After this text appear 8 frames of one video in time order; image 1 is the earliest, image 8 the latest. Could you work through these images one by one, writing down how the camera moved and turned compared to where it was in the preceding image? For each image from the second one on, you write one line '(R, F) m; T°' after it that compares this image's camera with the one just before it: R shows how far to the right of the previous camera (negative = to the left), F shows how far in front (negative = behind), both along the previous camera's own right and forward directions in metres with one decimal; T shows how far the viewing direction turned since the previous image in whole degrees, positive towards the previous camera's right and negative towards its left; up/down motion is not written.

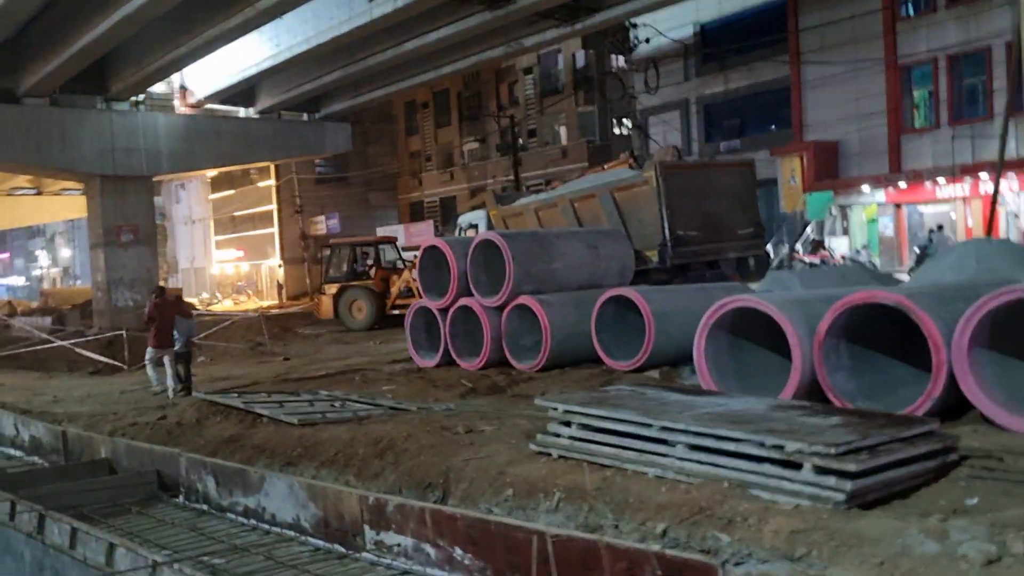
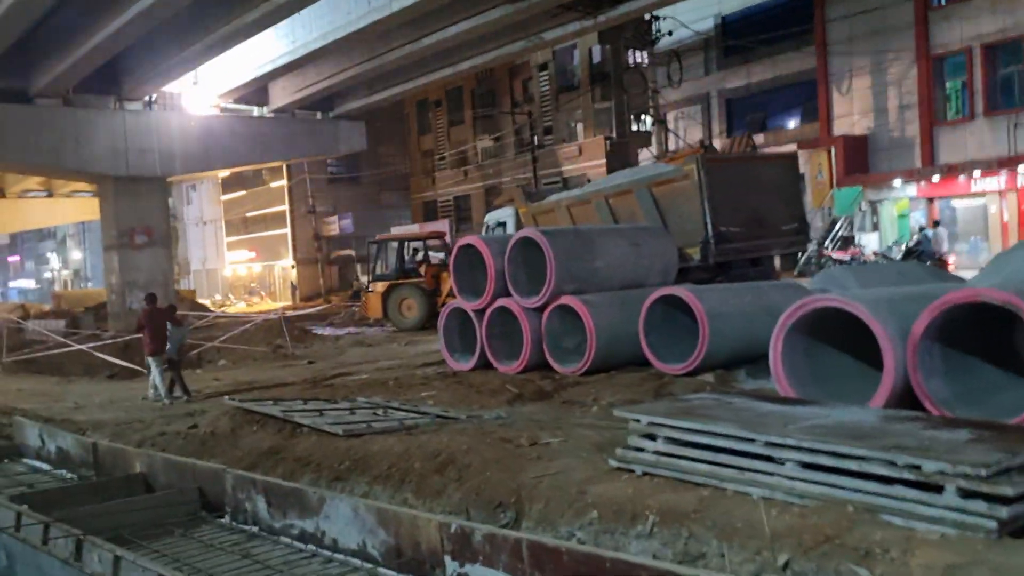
(-0.4, +0.5) m; -1°
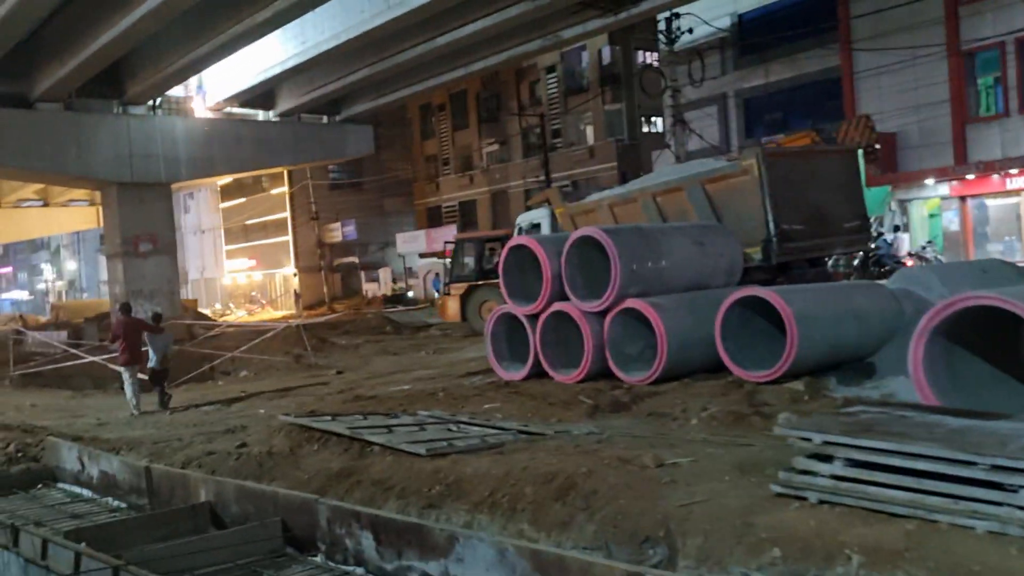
(-0.8, +0.7) m; 0°
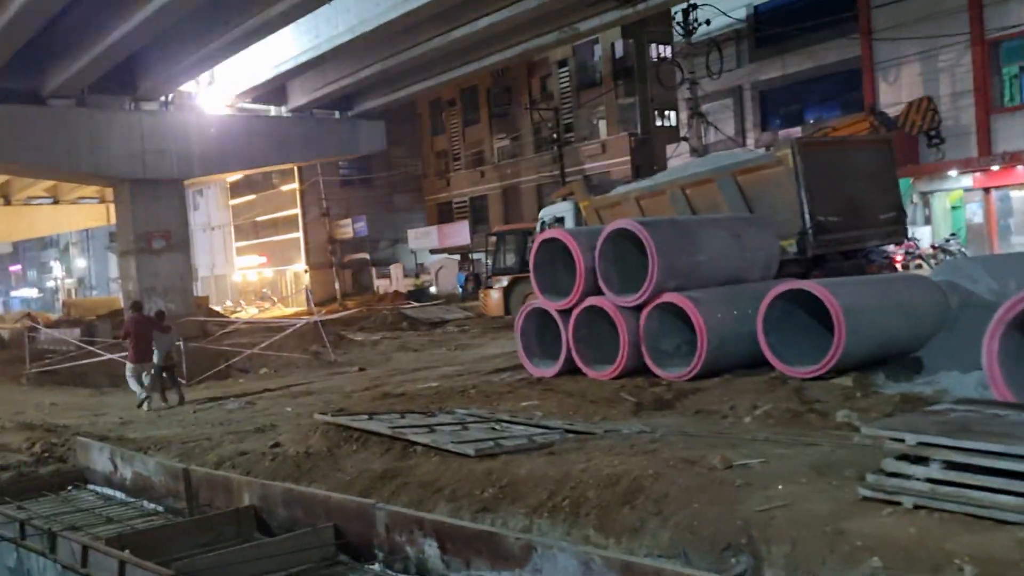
(-0.3, +0.3) m; 0°
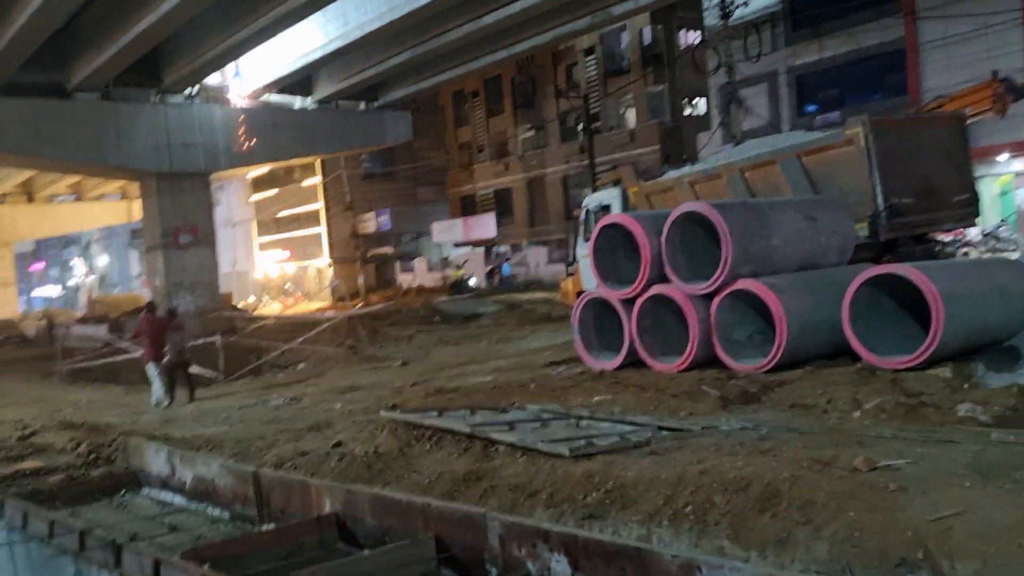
(-0.5, +0.5) m; -1°
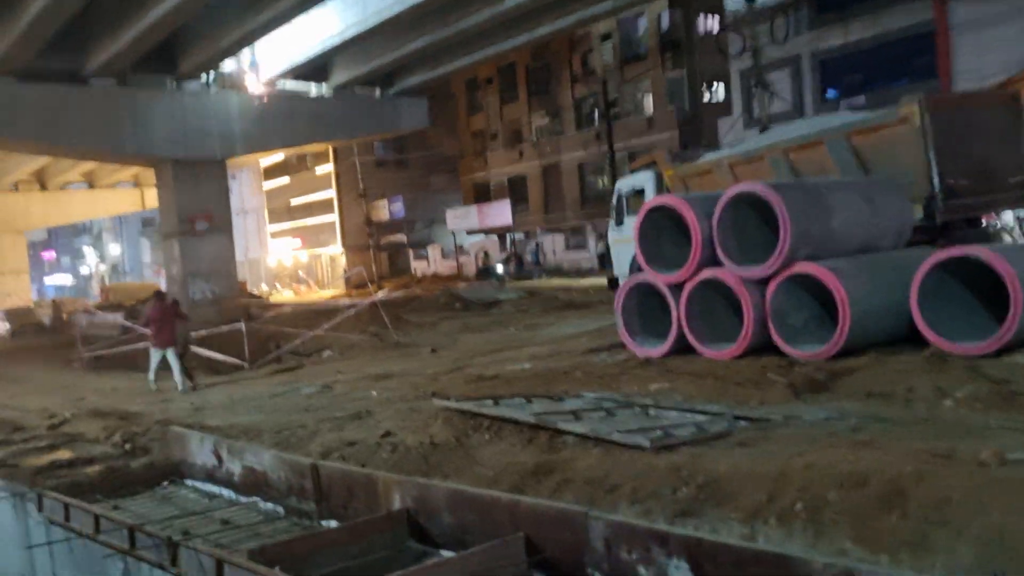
(-0.4, +0.4) m; 0°
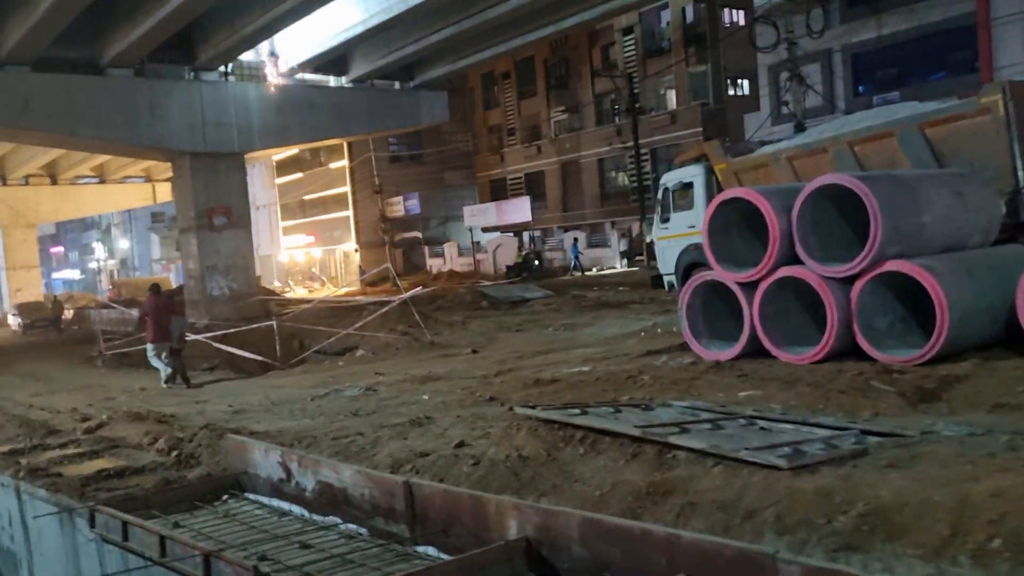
(-0.6, +0.6) m; 0°
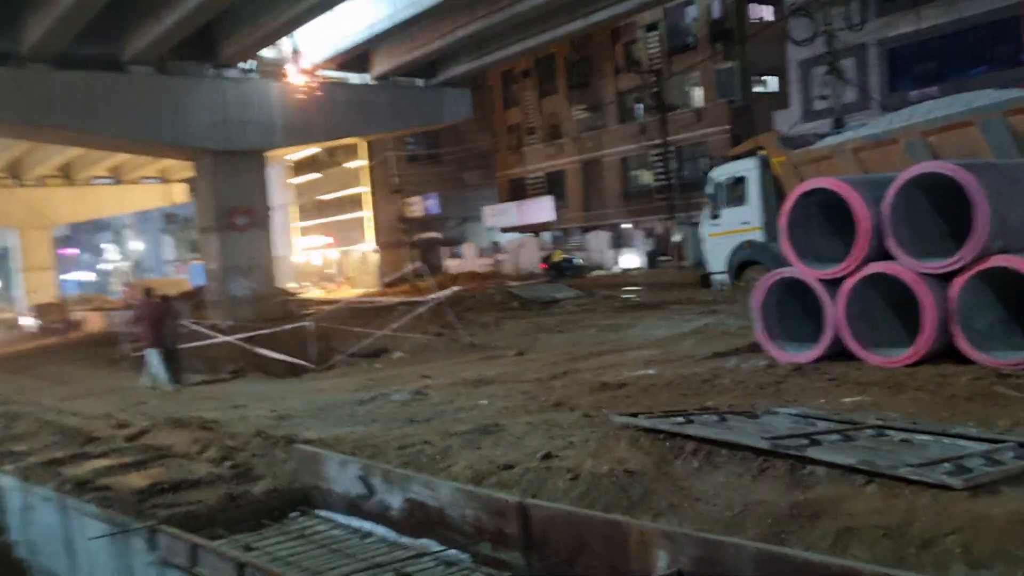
(-0.6, +0.6) m; -1°
